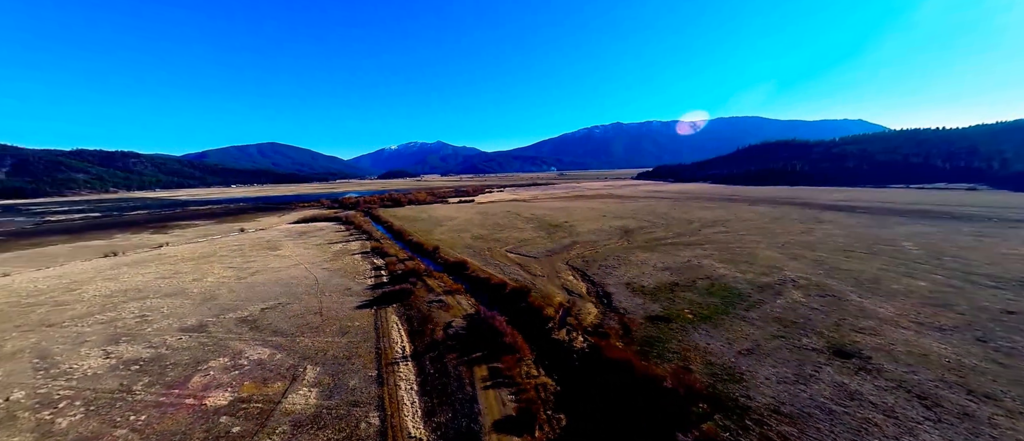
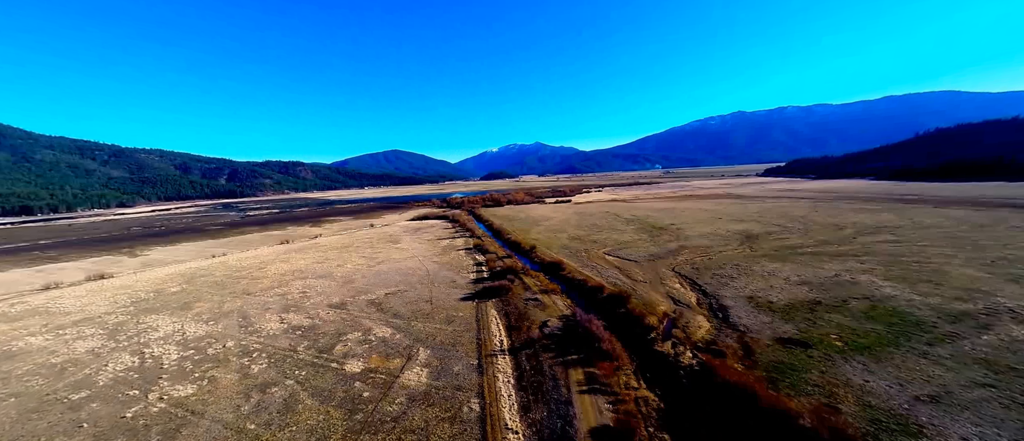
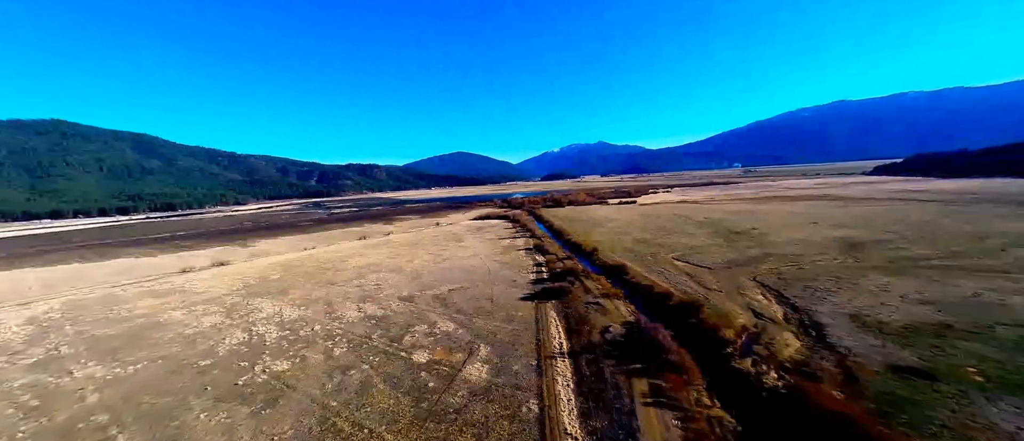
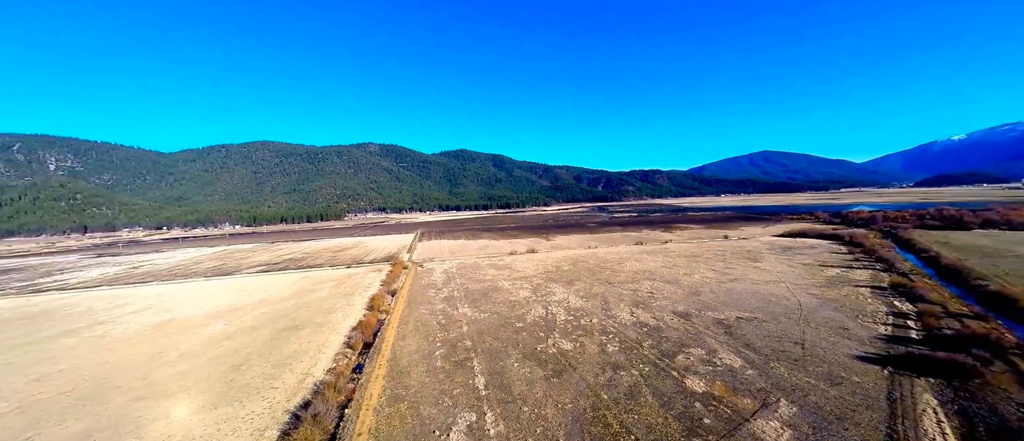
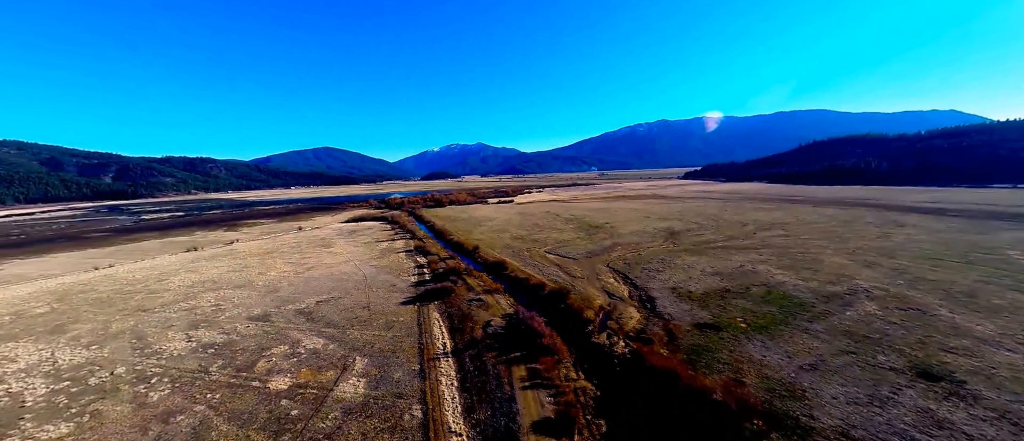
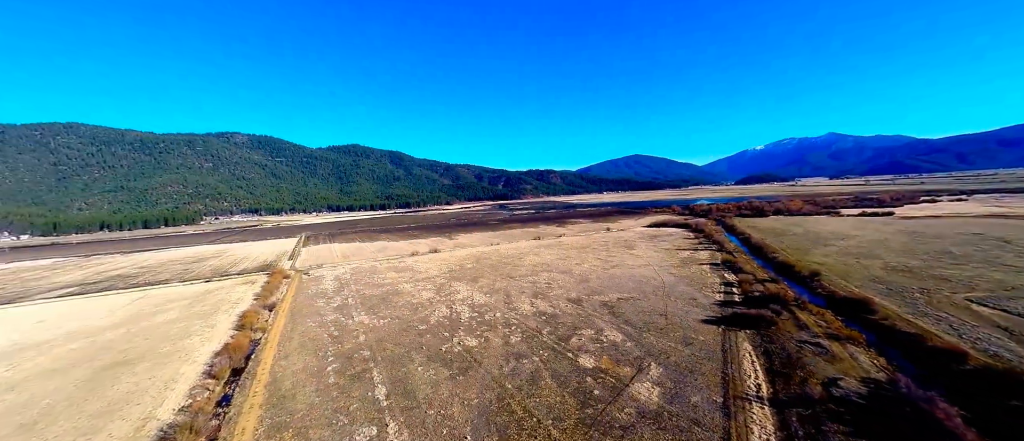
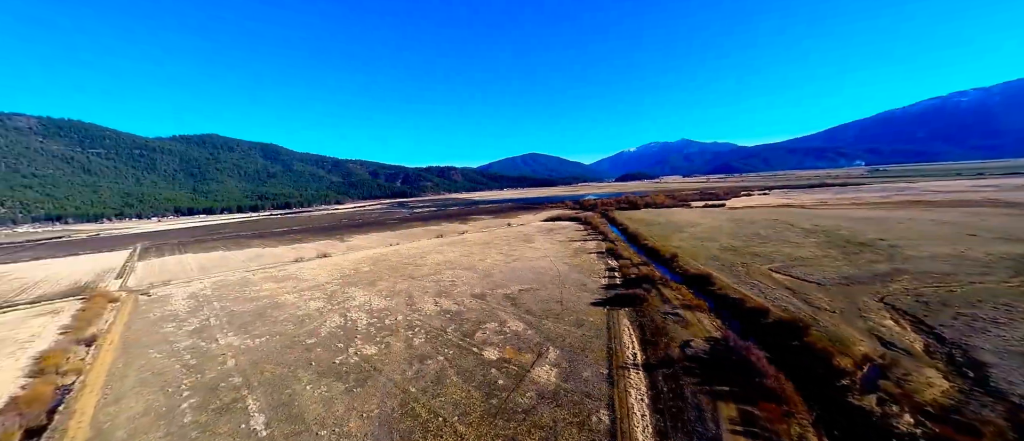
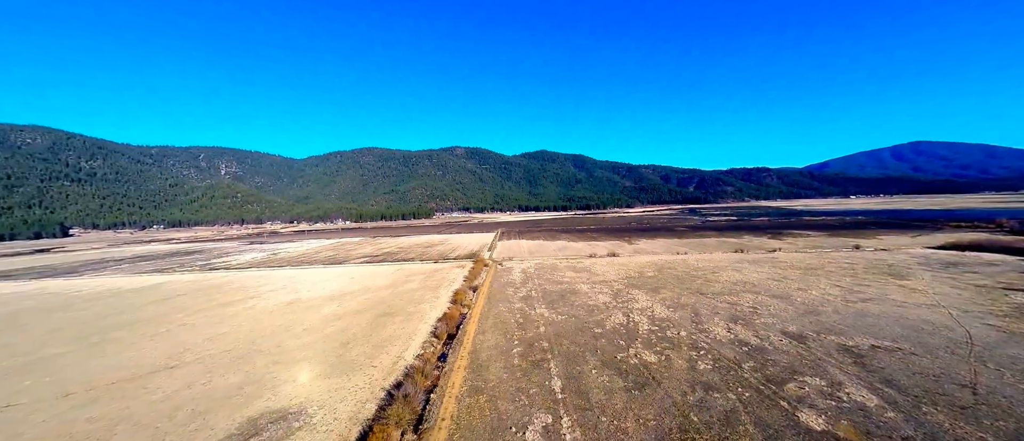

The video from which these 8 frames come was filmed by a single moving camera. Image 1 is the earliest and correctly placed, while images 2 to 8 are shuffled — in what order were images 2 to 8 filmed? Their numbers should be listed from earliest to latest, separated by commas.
5, 2, 3, 7, 6, 4, 8
